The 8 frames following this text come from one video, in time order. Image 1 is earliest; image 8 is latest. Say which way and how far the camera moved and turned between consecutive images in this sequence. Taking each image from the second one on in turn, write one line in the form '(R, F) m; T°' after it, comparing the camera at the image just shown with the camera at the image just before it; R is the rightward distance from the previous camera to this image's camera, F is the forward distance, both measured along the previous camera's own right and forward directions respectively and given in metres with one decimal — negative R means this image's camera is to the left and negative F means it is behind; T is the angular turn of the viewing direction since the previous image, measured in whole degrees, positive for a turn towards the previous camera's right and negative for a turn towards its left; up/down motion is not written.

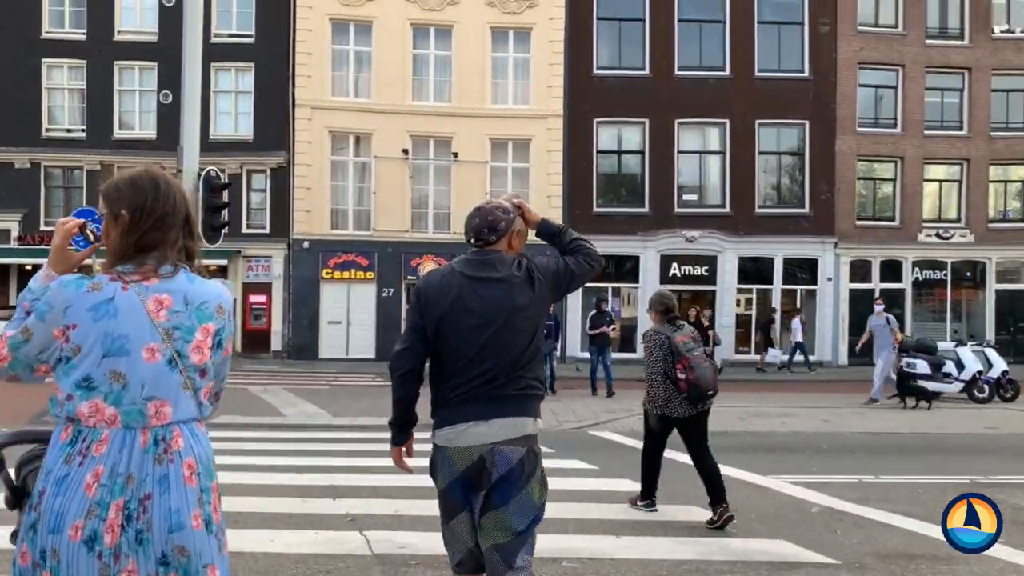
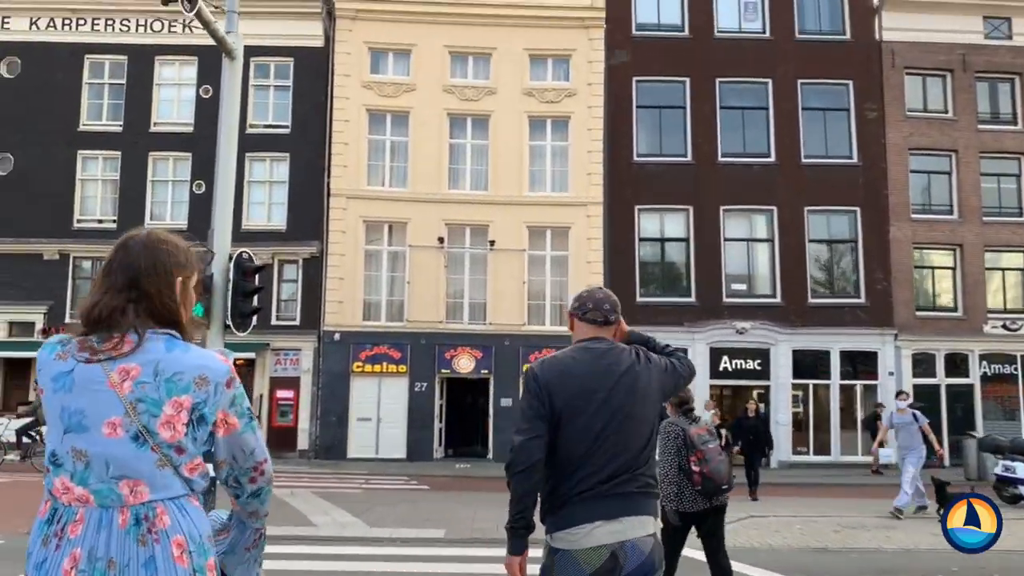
(-0.5, +1.2) m; -2°
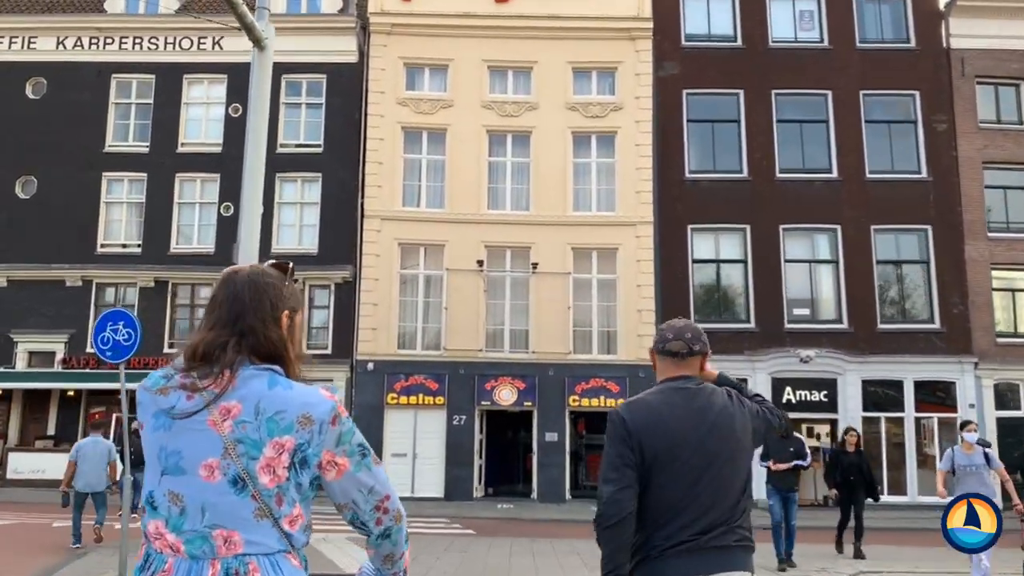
(-0.5, +1.5) m; -2°
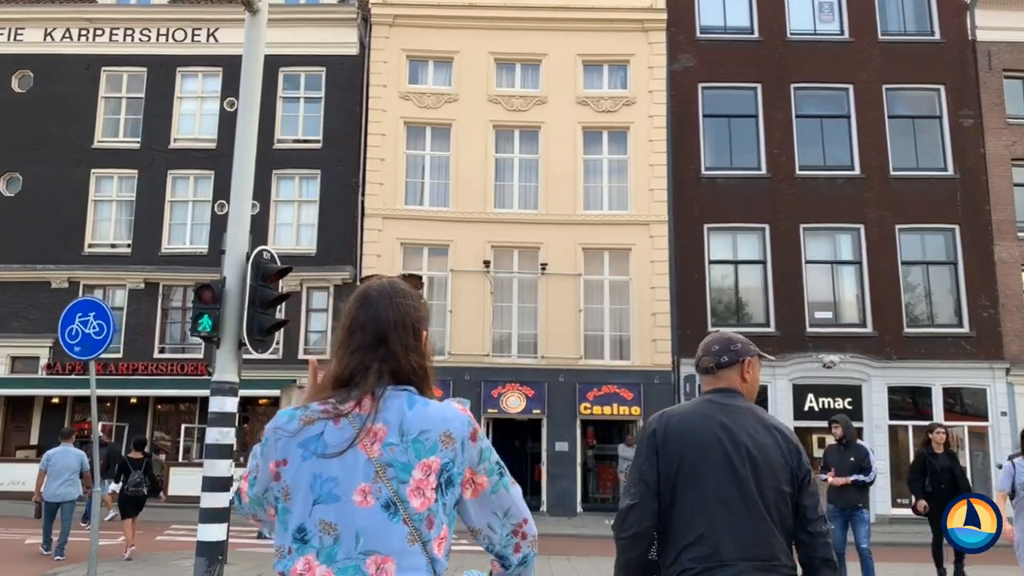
(-0.2, +1.1) m; 0°
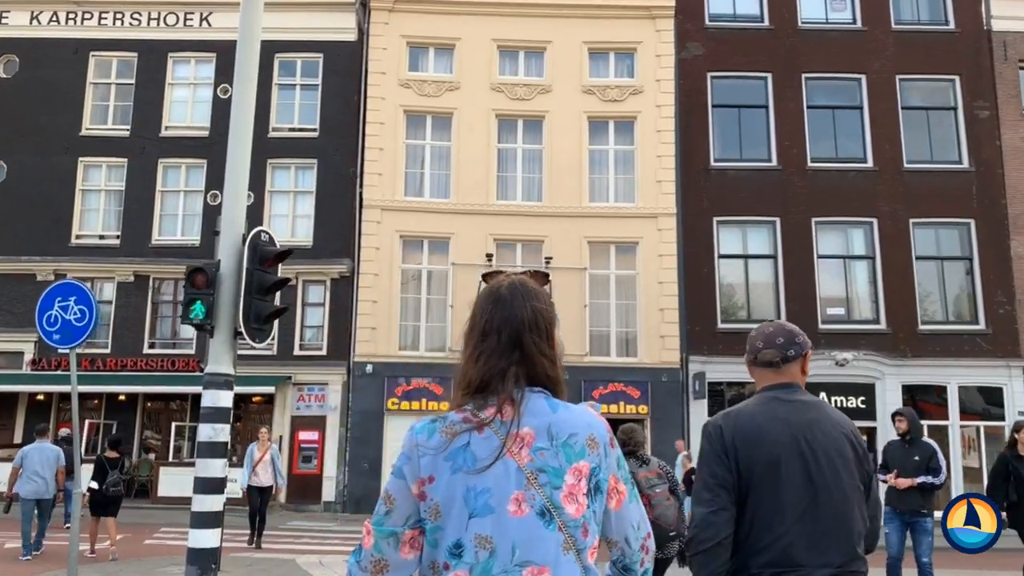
(-0.3, +0.7) m; +1°
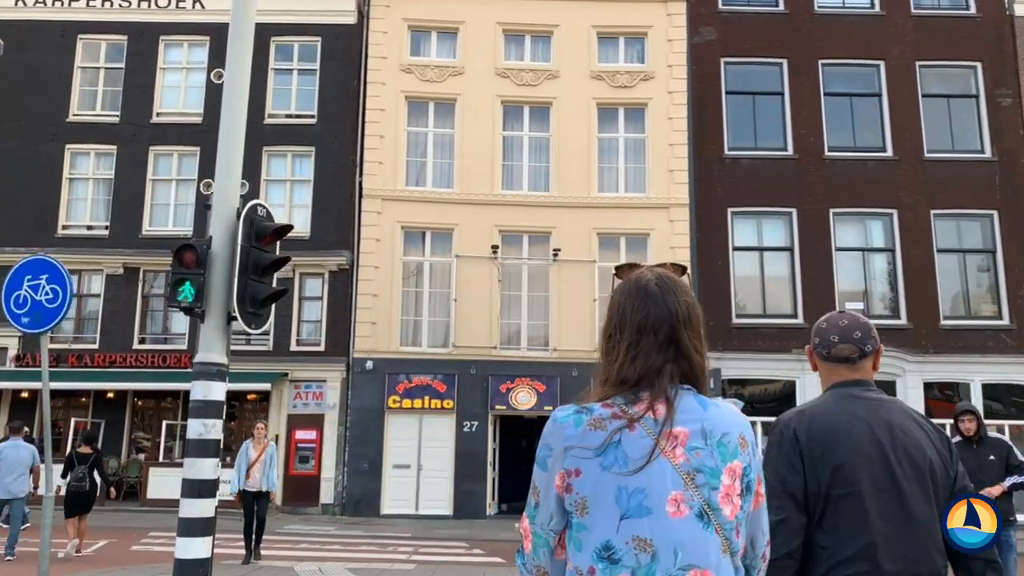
(-0.3, +0.8) m; 0°
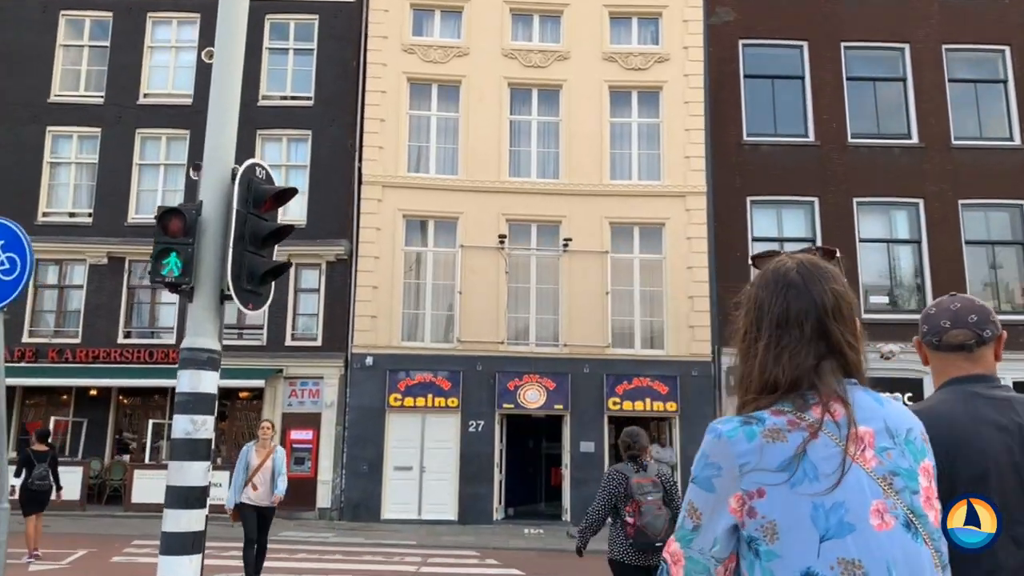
(-0.4, +1.0) m; +1°
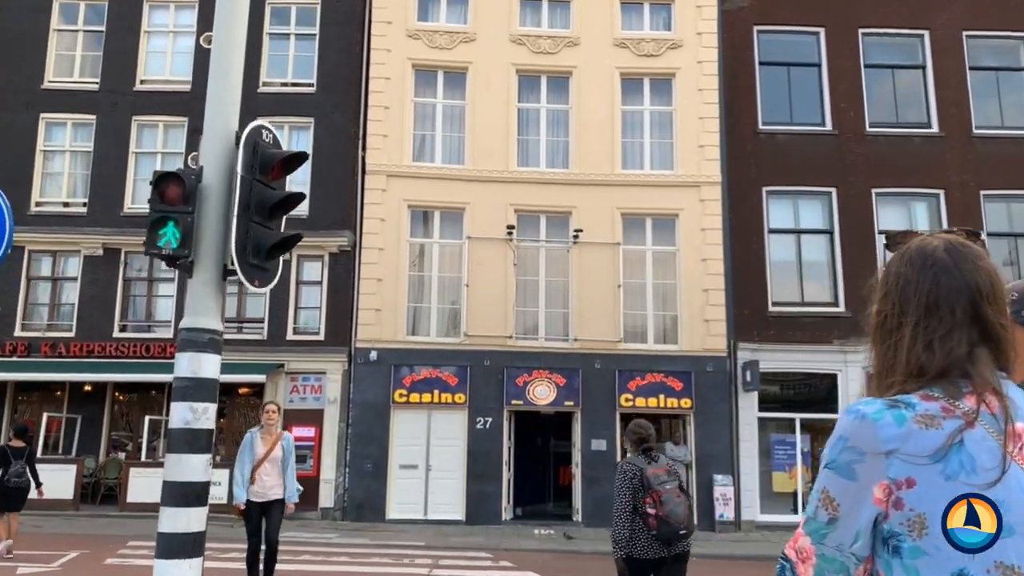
(-0.2, +0.6) m; 0°
